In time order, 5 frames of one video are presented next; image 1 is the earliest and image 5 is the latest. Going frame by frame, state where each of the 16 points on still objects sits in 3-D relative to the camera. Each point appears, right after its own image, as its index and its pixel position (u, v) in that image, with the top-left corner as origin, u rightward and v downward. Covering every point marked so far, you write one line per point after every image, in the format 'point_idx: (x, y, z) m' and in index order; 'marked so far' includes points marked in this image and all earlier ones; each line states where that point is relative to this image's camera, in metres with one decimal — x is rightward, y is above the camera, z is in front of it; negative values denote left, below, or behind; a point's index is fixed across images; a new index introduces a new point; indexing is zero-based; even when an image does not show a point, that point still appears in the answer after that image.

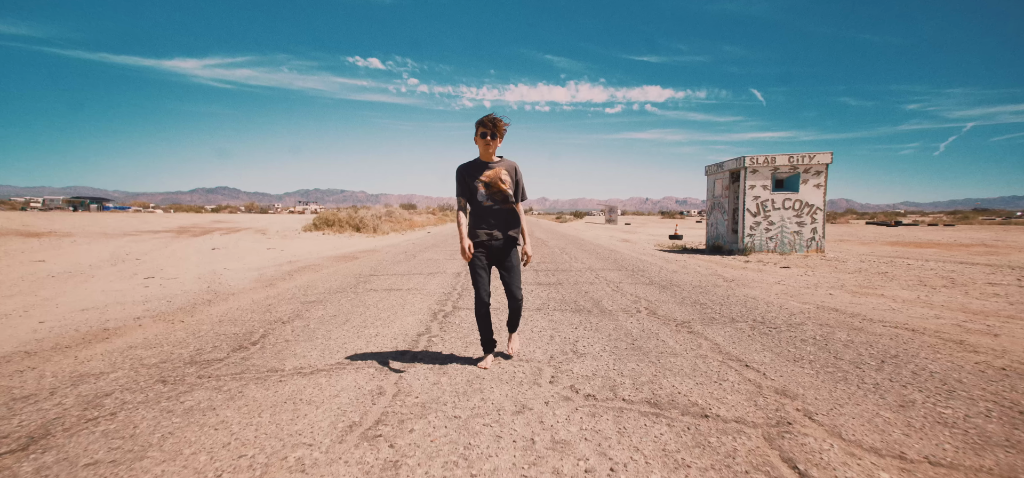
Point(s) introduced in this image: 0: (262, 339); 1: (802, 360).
0: (-2.8, -1.1, +4.3) m
1: (+2.7, -1.1, +3.5) m
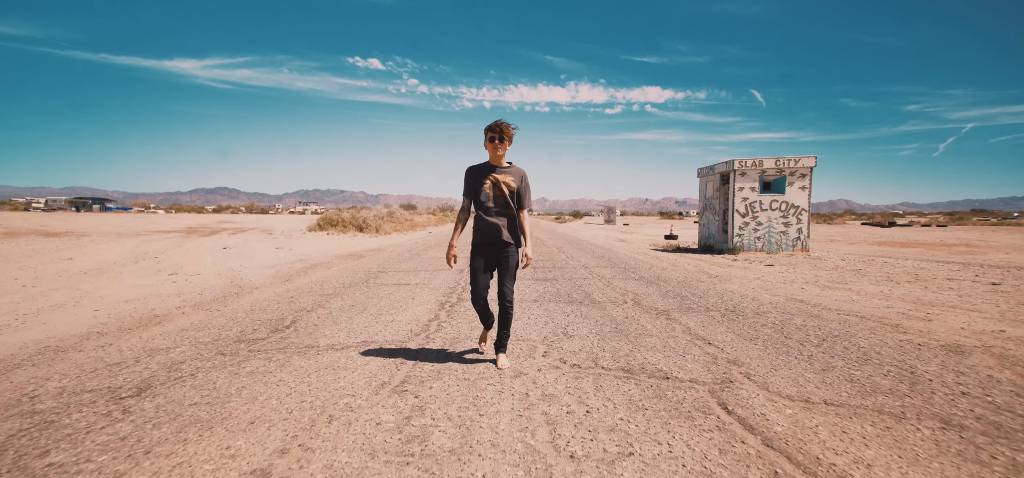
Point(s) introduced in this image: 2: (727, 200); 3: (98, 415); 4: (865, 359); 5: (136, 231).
0: (-2.8, -1.1, +4.9) m
1: (+2.7, -1.1, +4.1) m
2: (+7.7, +1.4, +13.6) m
3: (-2.6, -1.1, +2.5) m
4: (+3.2, -1.1, +3.4) m
5: (-18.6, +0.4, +18.9) m
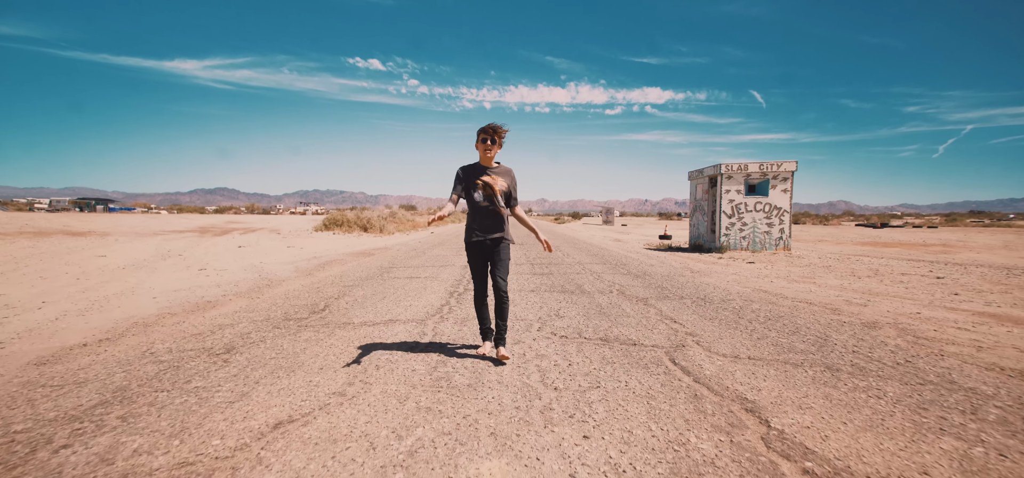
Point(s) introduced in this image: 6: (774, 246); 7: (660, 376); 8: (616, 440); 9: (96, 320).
0: (-2.8, -1.0, +5.8) m
1: (+2.7, -1.0, +5.0) m
2: (+7.7, +1.4, +14.5) m
3: (-2.6, -1.1, +3.3) m
4: (+3.2, -1.0, +4.3) m
5: (-18.6, +0.4, +19.8) m
6: (+9.6, -0.2, +13.9) m
7: (+1.2, -1.1, +3.2) m
8: (+0.6, -1.2, +2.2) m
9: (-5.2, -1.0, +4.8) m
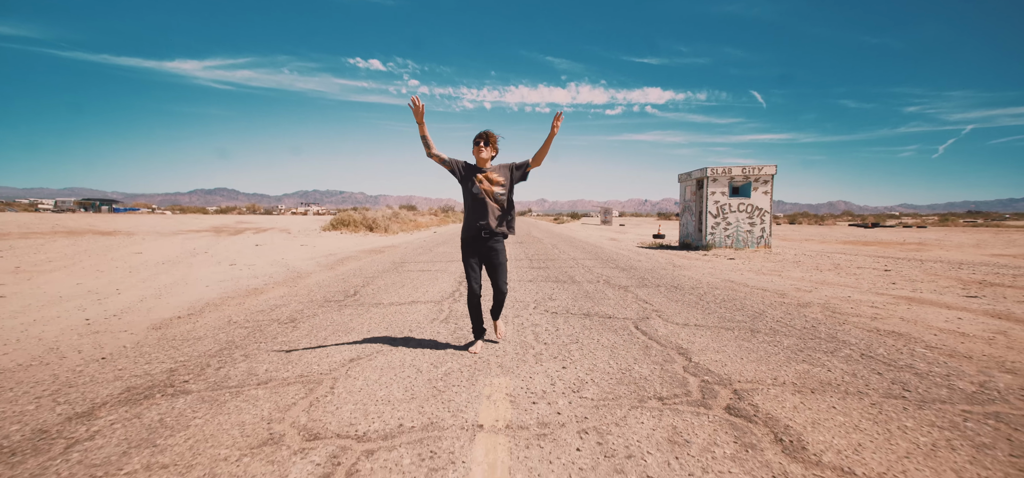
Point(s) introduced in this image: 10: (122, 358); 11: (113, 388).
0: (-2.8, -1.0, +6.9) m
1: (+2.7, -1.0, +6.1) m
2: (+7.7, +1.5, +15.5) m
3: (-2.6, -1.0, +4.4) m
4: (+3.2, -1.0, +5.4) m
5: (-18.6, +0.5, +20.9) m
6: (+9.6, -0.2, +15.0) m
7: (+1.2, -1.1, +4.2) m
8: (+0.6, -1.1, +3.3) m
9: (-5.2, -1.0, +5.9) m
10: (-3.5, -1.1, +3.4) m
11: (-2.9, -1.1, +2.7) m
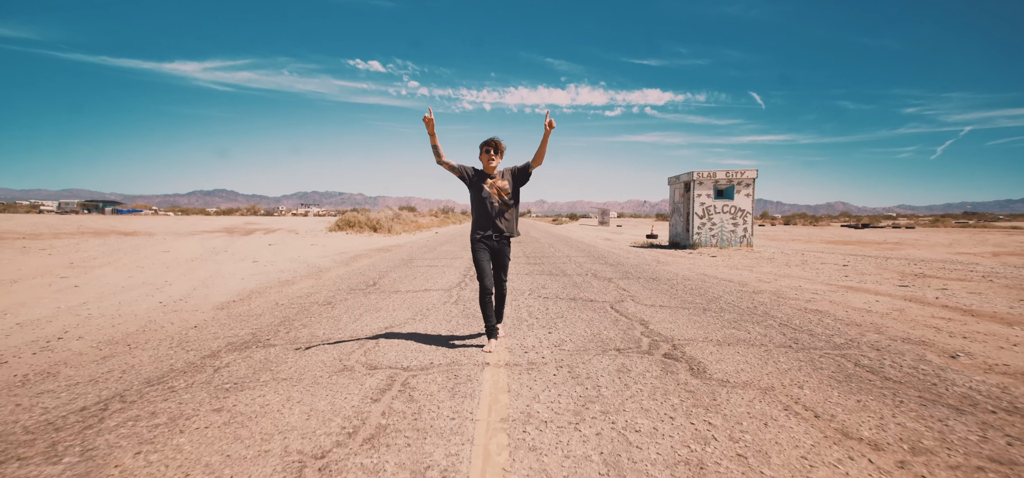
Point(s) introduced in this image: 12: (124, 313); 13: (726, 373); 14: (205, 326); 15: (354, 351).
0: (-2.9, -0.9, +7.9) m
1: (+2.6, -0.9, +7.1) m
2: (+7.7, +1.5, +16.5) m
3: (-2.6, -1.0, +5.4) m
4: (+3.2, -0.9, +6.4) m
5: (-18.6, +0.5, +21.9) m
6: (+9.6, -0.2, +16.0) m
7: (+1.2, -1.0, +5.2) m
8: (+0.6, -1.1, +4.3) m
9: (-5.2, -0.9, +6.9) m
10: (-3.5, -1.0, +4.4) m
11: (-2.9, -1.0, +3.8) m
12: (-5.1, -1.0, +5.0) m
13: (+1.7, -1.0, +3.0) m
14: (-3.5, -1.0, +4.4) m
15: (-1.5, -1.0, +3.6) m
